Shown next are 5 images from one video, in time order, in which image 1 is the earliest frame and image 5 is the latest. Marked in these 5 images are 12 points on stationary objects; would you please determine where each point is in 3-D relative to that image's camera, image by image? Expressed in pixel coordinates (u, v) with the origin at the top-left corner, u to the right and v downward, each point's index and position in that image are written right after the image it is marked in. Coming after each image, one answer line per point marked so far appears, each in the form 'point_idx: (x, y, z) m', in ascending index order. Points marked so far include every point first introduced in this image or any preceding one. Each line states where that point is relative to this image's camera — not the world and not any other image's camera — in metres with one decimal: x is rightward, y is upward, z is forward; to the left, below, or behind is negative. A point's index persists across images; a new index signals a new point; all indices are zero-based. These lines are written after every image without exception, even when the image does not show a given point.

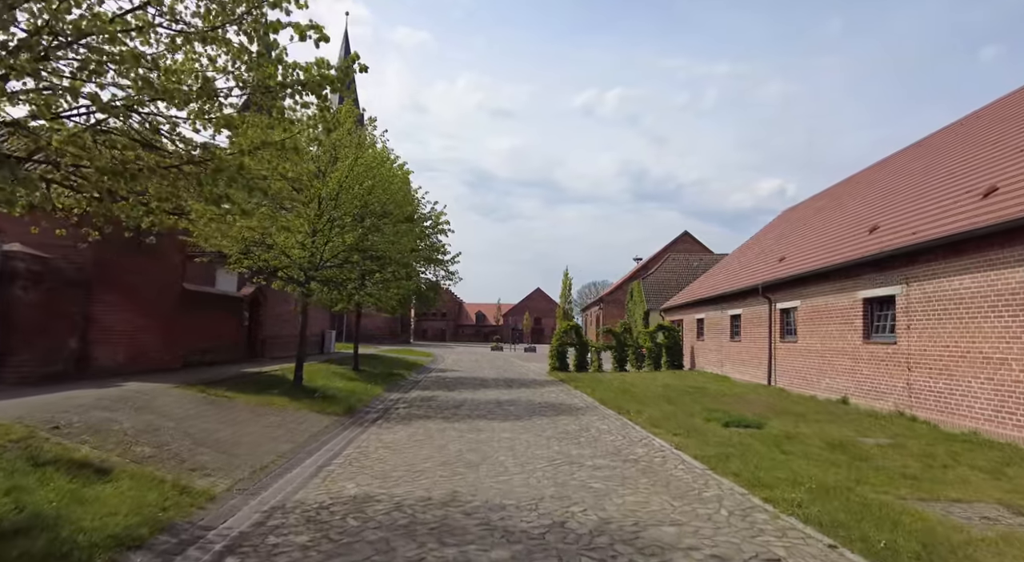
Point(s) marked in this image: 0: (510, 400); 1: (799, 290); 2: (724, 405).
0: (0.0, -3.1, +15.7) m
1: (+8.9, -0.2, +18.7) m
2: (+5.1, -2.9, +14.3) m
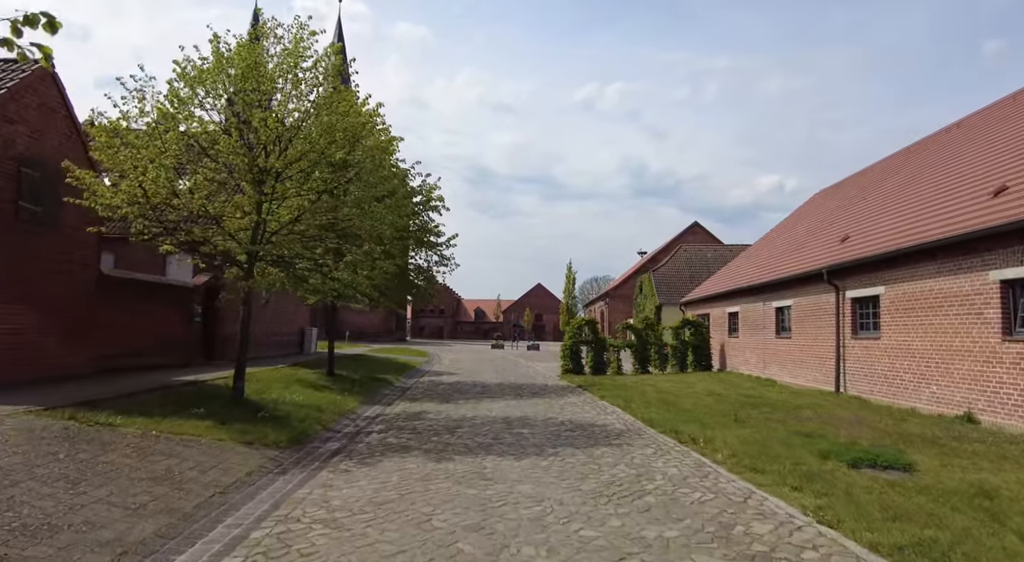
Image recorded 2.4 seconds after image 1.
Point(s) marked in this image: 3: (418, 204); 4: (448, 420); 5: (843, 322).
0: (+0.2, -2.7, +11.9) m
1: (+9.1, +0.2, +14.9) m
2: (+5.3, -2.5, +10.5) m
3: (-3.0, +2.5, +19.3) m
4: (-1.3, -2.8, +12.0) m
5: (+9.1, -1.1, +16.7) m
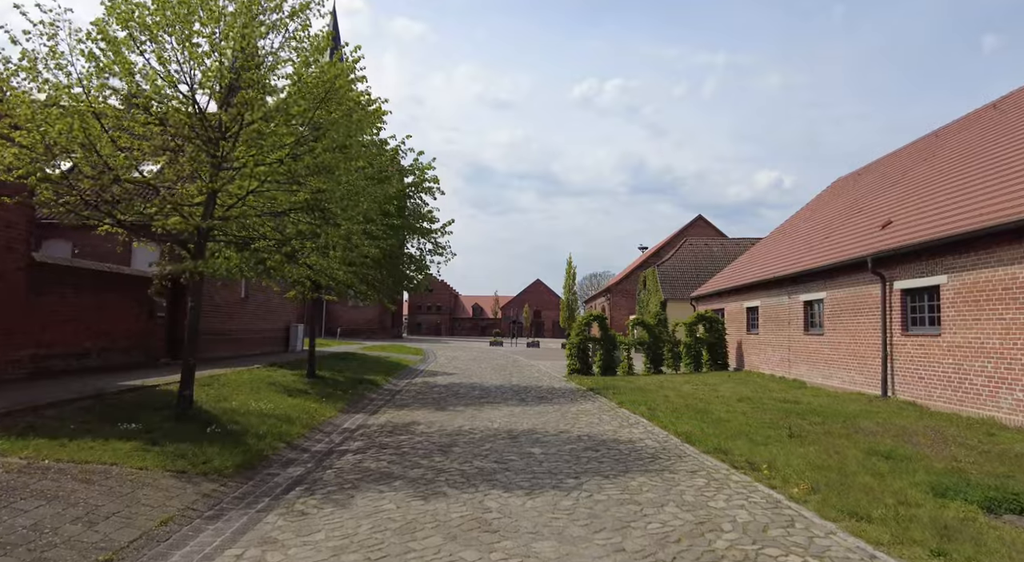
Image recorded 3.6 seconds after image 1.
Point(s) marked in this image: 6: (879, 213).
0: (+0.3, -2.5, +9.9) m
1: (+9.2, +0.5, +12.9) m
2: (+5.4, -2.3, +8.5) m
3: (-2.9, +2.7, +17.3) m
4: (-1.2, -2.5, +10.0) m
5: (+9.2, -0.9, +14.7) m
6: (+11.5, +2.1, +18.9) m
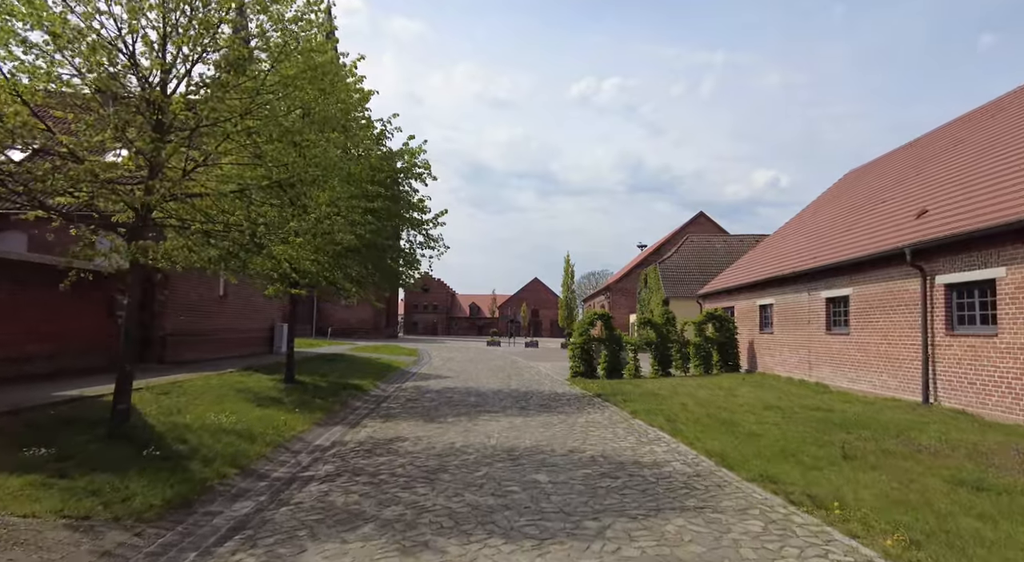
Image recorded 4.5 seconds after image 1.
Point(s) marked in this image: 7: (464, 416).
0: (+0.3, -2.4, +8.3) m
1: (+9.2, +0.6, +11.5) m
2: (+5.5, -2.2, +7.0) m
3: (-3.0, +2.8, +15.7) m
4: (-1.2, -2.4, +8.4) m
5: (+9.2, -0.7, +13.2) m
6: (+11.4, +2.2, +17.4) m
7: (-1.0, -2.7, +12.1) m
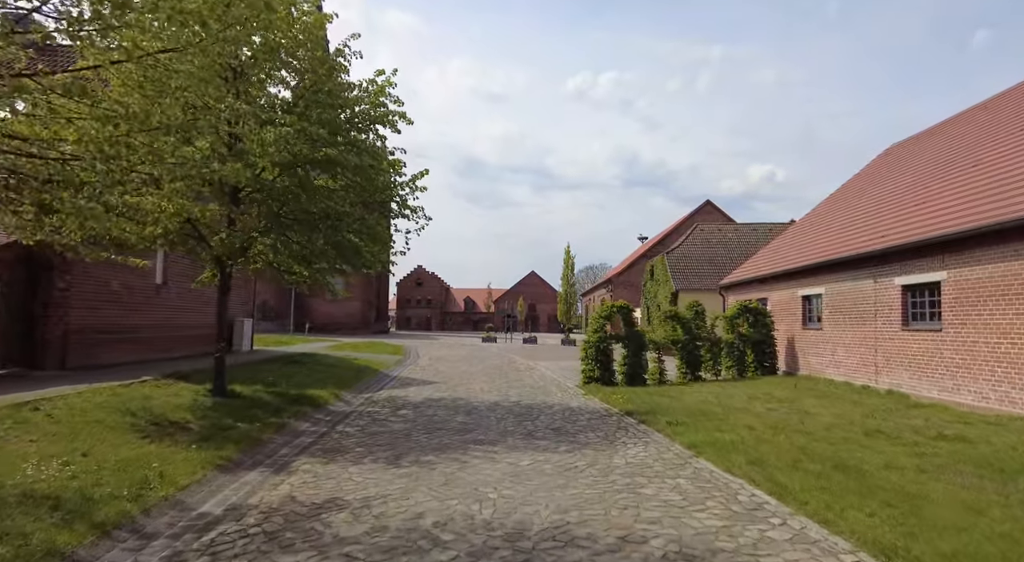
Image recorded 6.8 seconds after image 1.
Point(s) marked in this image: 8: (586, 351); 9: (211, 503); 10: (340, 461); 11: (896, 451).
0: (+0.4, -2.1, +4.6) m
1: (+9.3, +1.0, +7.8) m
2: (+5.5, -1.9, +3.3) m
3: (-2.9, +3.2, +12.0) m
4: (-1.1, -2.1, +4.7) m
5: (+9.2, -0.4, +9.6) m
6: (+11.4, +2.6, +13.7) m
7: (-0.9, -2.3, +8.4) m
8: (+2.2, -2.0, +17.6) m
9: (-3.1, -2.2, +6.1) m
10: (-2.3, -2.3, +7.9) m
11: (+5.1, -2.3, +7.9) m
